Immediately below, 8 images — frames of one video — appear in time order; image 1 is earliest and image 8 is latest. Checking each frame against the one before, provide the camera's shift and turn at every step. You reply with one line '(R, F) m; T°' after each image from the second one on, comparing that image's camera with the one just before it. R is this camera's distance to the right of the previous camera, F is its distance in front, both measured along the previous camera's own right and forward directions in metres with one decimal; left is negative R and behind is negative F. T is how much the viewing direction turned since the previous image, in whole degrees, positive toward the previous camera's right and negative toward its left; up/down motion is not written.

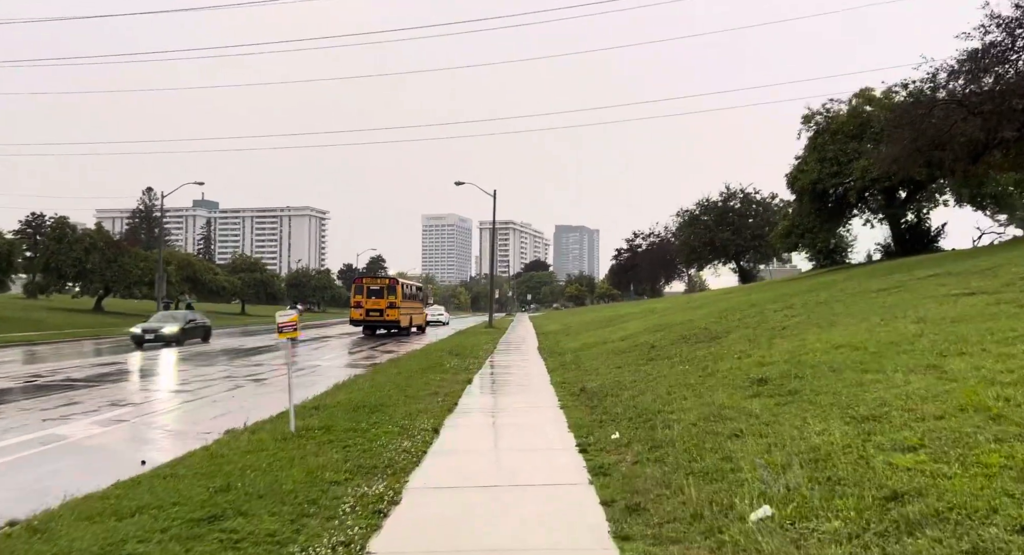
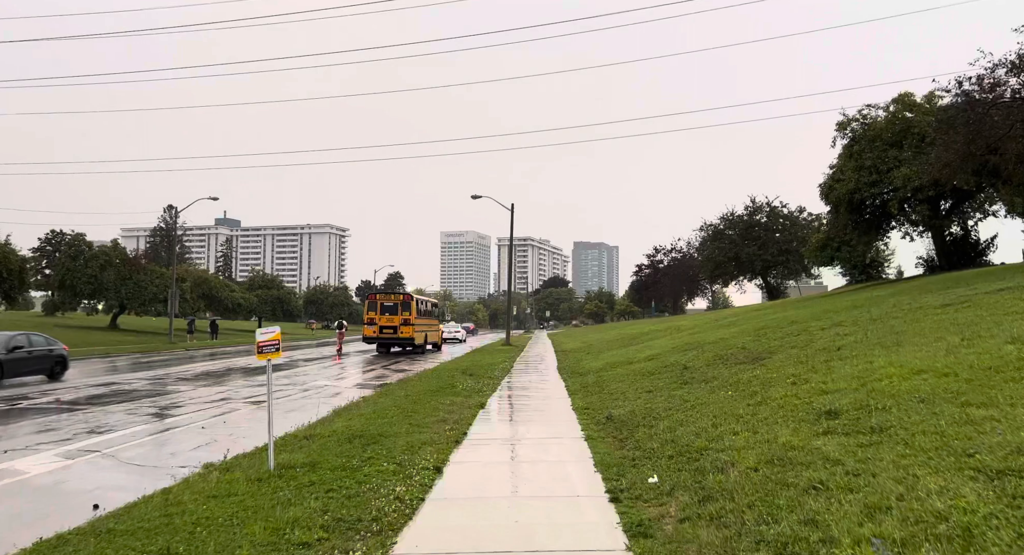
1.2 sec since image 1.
(0.0, +1.5) m; -1°
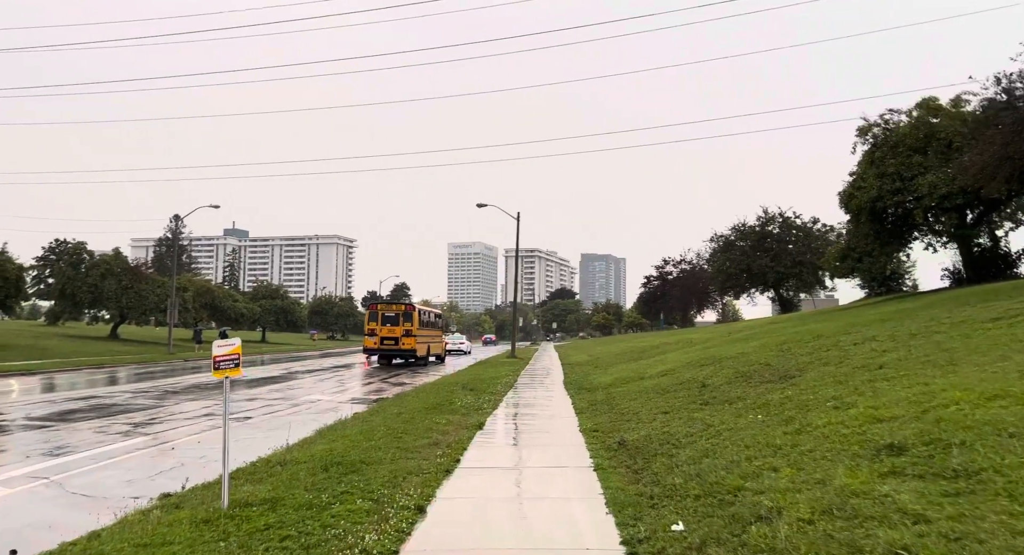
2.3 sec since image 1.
(+0.1, +1.3) m; 0°
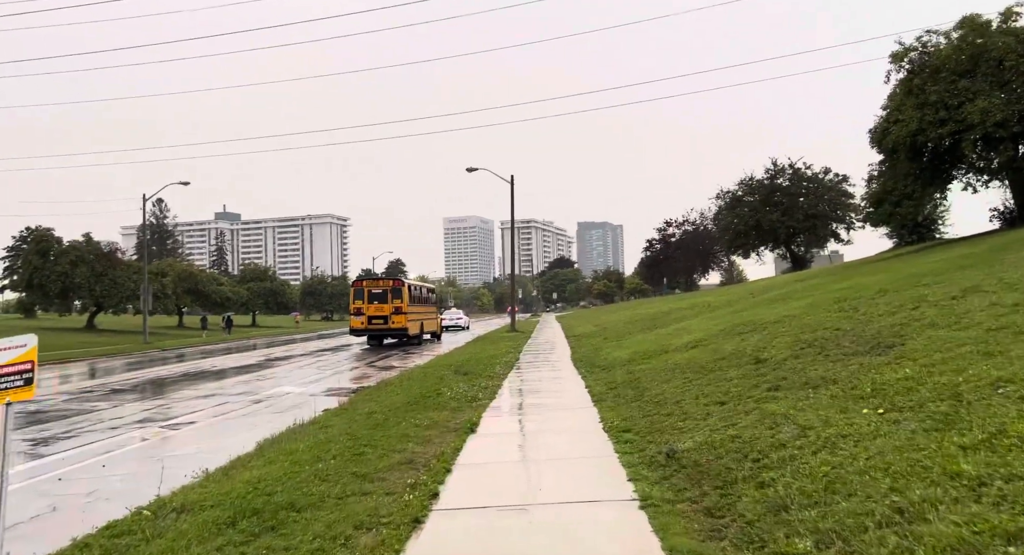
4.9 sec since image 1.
(0.0, +3.4) m; 0°
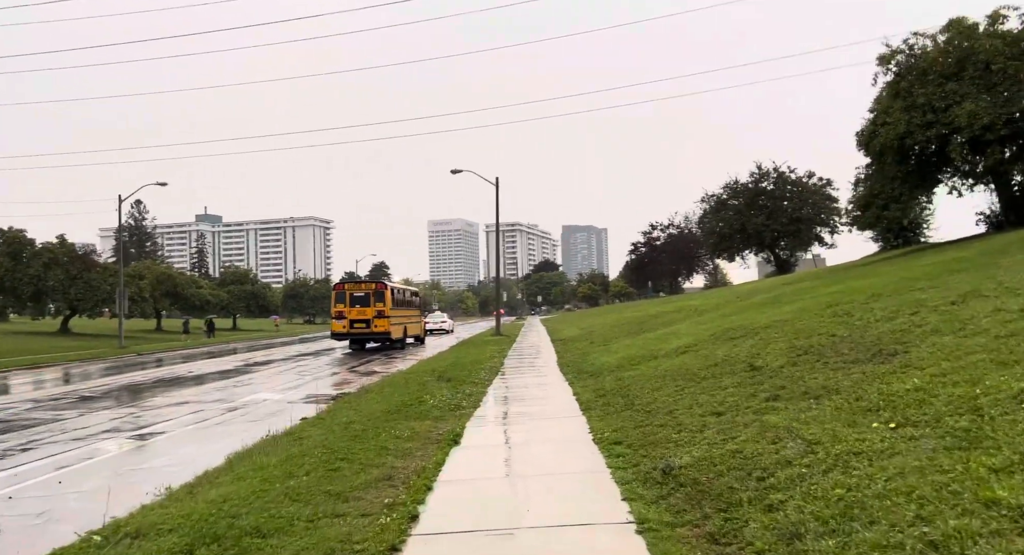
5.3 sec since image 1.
(0.0, +0.5) m; +1°
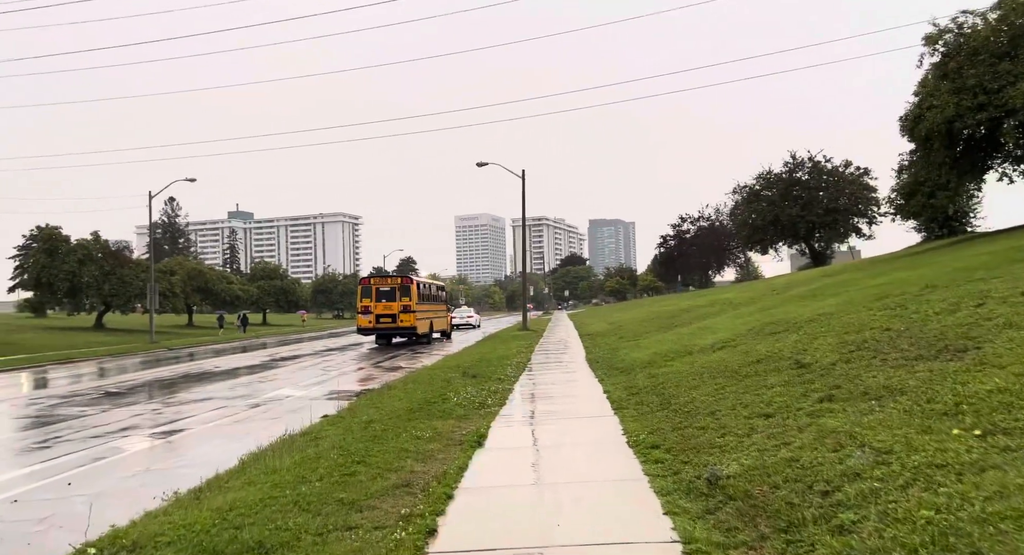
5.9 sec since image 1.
(0.0, +0.7) m; -2°
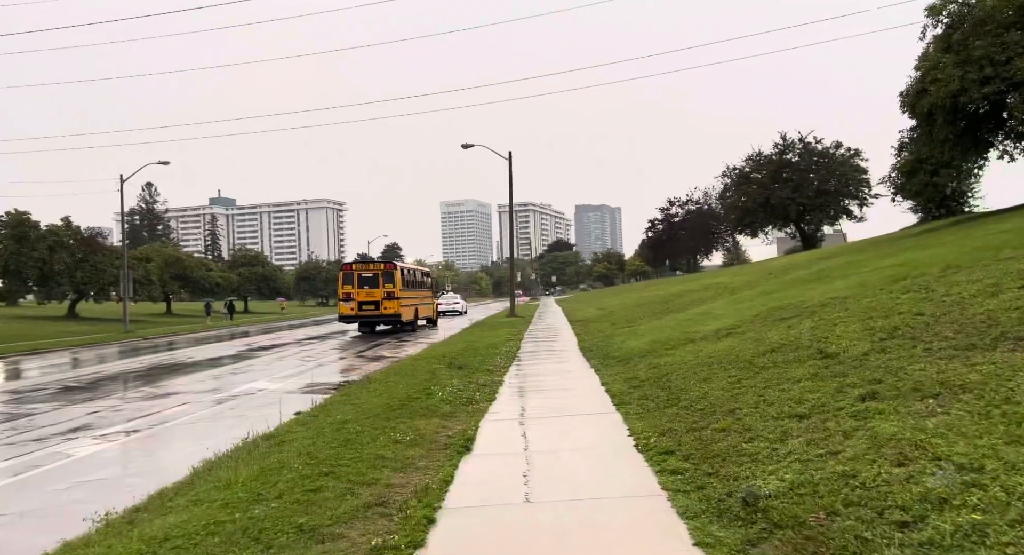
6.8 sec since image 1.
(0.0, +1.2) m; +1°
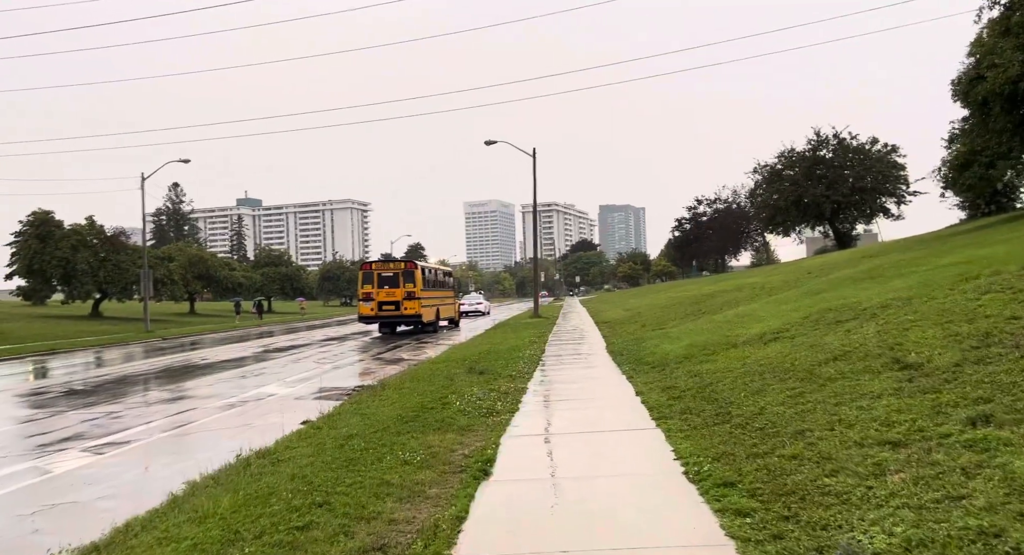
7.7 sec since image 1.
(0.0, +1.2) m; -2°
